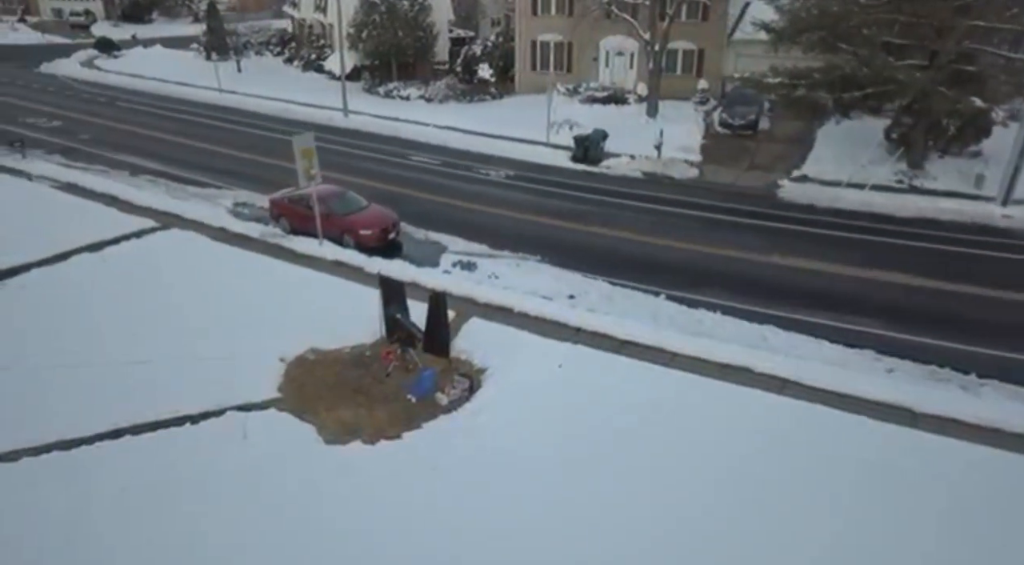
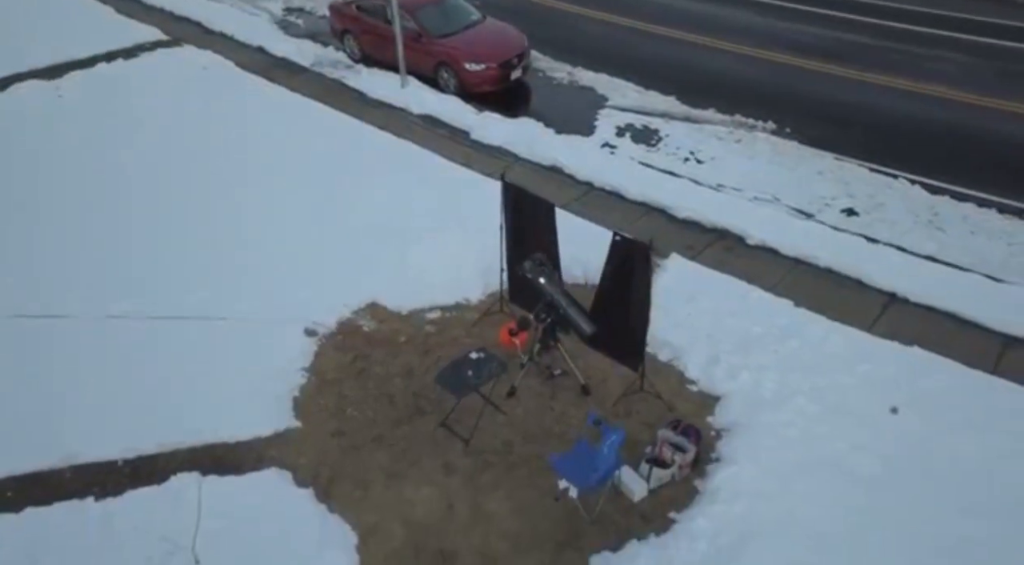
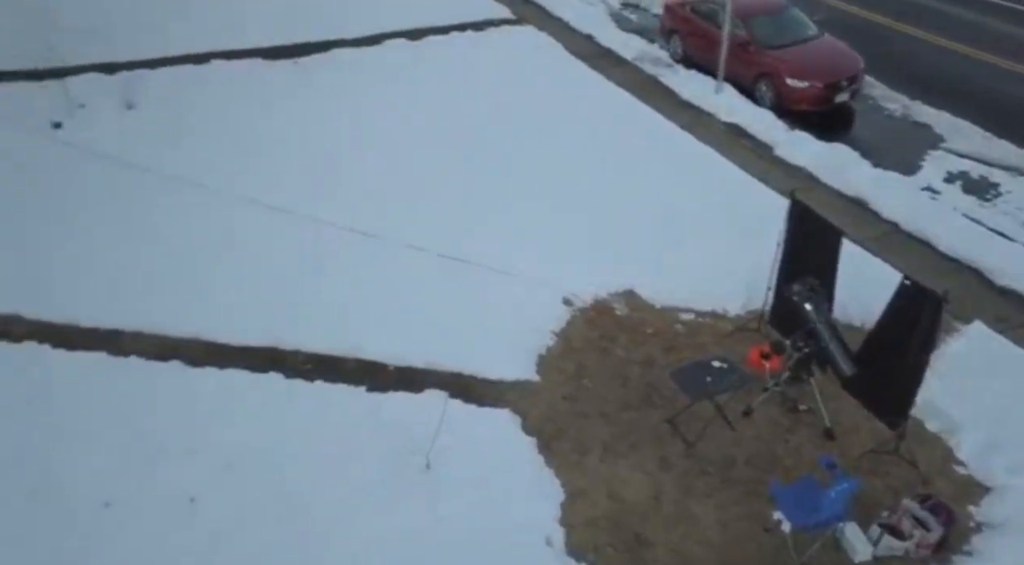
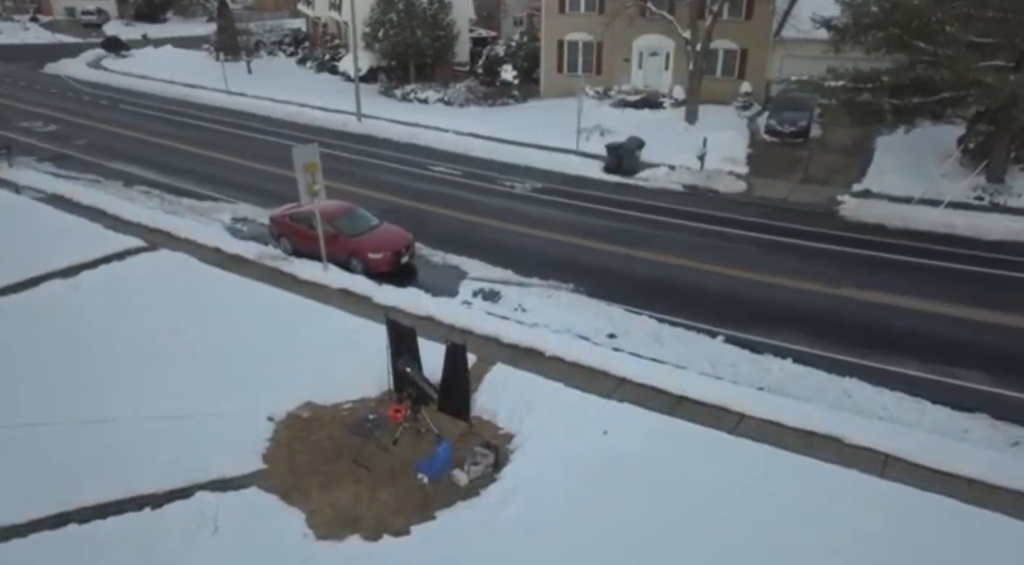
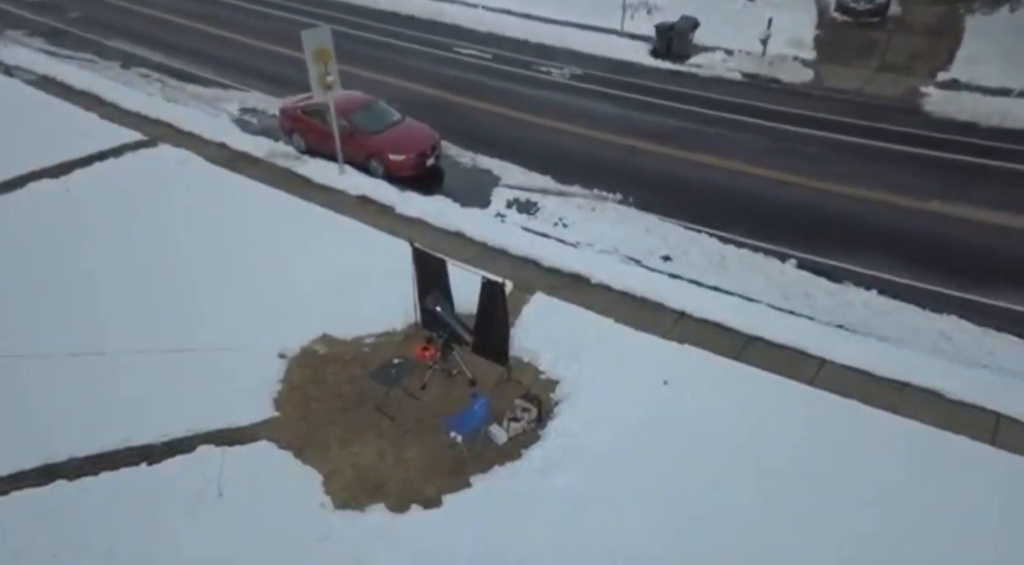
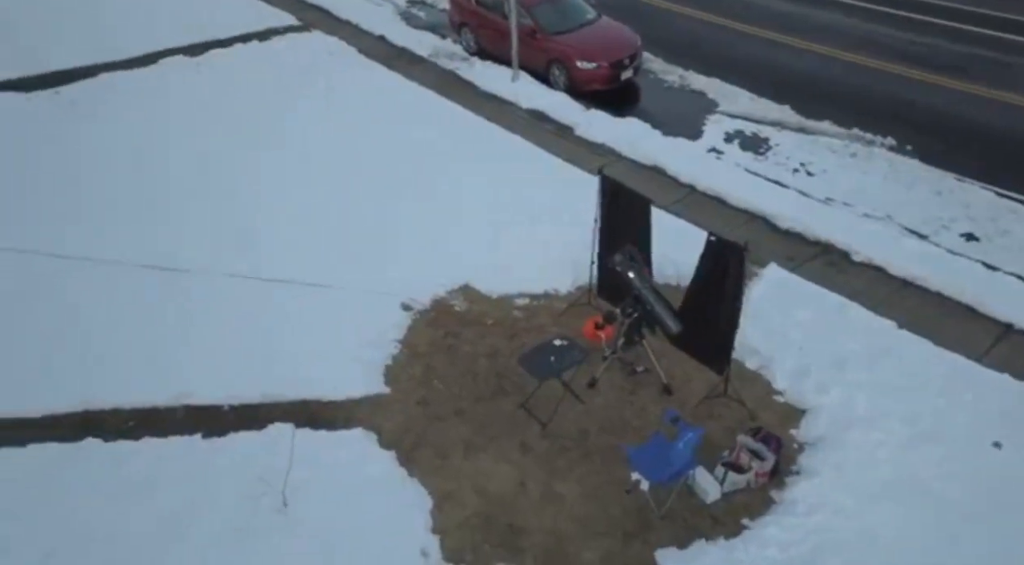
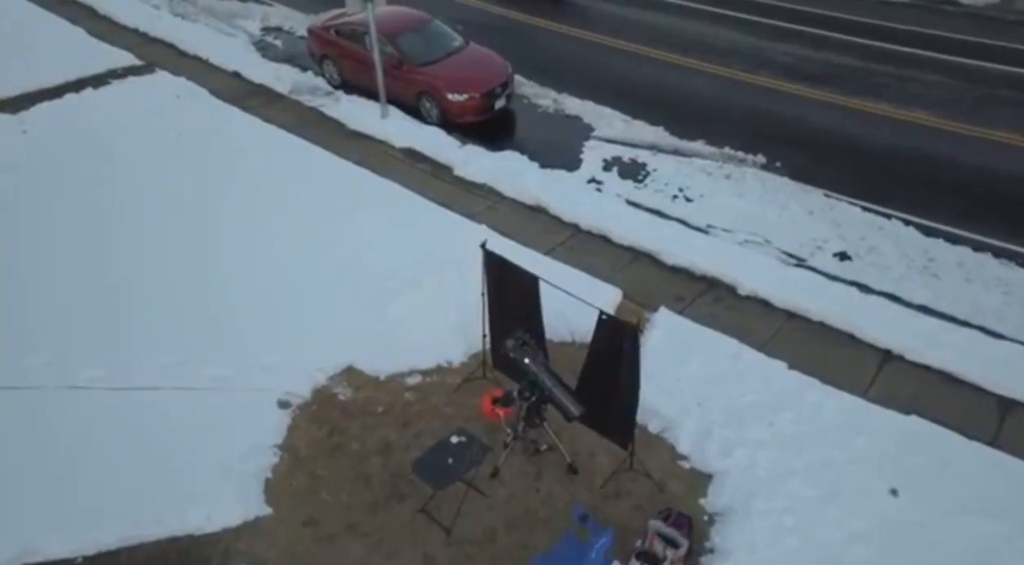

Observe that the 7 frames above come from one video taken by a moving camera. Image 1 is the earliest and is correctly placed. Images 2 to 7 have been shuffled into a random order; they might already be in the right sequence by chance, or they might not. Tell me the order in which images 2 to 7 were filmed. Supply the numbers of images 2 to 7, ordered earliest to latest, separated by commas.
4, 5, 7, 2, 6, 3
